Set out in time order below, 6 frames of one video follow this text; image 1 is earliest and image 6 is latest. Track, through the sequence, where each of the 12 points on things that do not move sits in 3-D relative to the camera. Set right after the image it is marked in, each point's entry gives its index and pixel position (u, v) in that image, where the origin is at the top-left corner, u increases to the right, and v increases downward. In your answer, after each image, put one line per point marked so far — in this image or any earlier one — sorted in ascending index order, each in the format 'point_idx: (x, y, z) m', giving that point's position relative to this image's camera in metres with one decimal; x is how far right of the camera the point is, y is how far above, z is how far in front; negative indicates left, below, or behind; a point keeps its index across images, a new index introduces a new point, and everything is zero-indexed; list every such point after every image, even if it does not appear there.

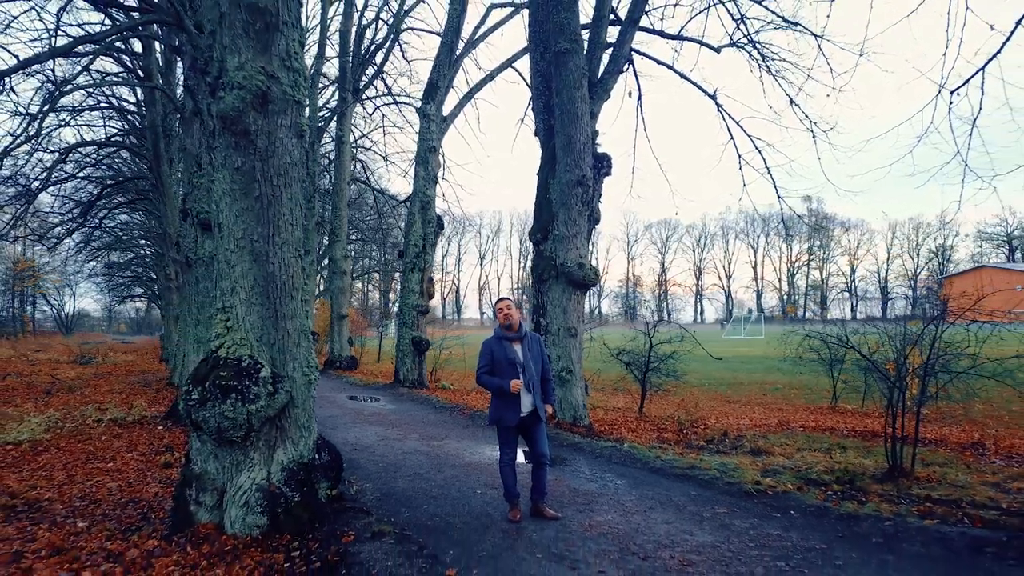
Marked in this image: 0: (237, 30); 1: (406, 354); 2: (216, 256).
0: (-1.6, +1.5, +4.8) m
1: (-2.0, -1.3, +16.0) m
2: (-1.7, +0.2, +4.9) m
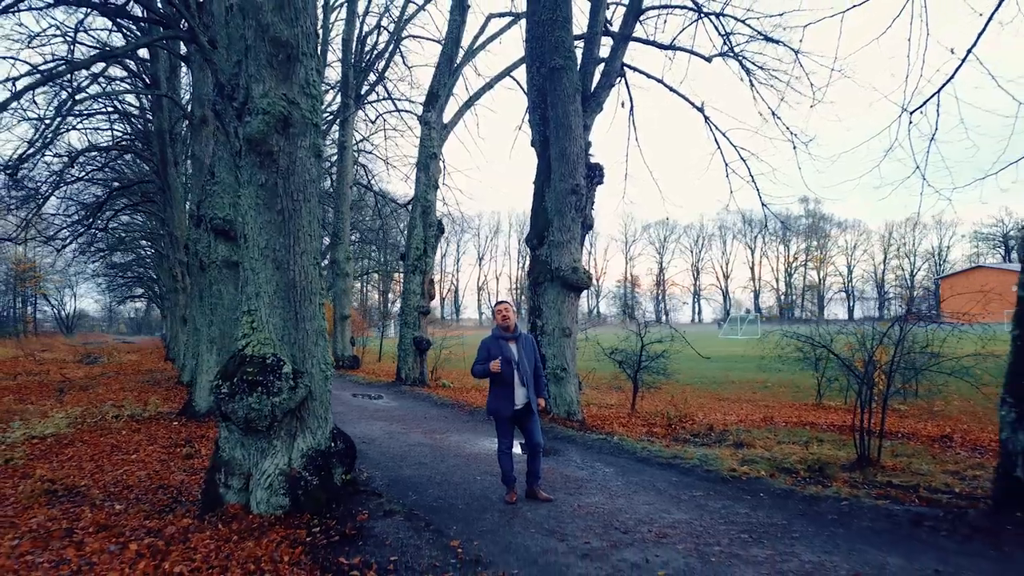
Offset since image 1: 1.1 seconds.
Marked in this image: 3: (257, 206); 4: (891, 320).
0: (-1.6, +1.5, +5.3) m
1: (-2.1, -1.3, +16.5) m
2: (-1.8, +0.2, +5.4) m
3: (-1.6, +0.5, +5.3) m
4: (+3.2, -0.3, +7.1) m
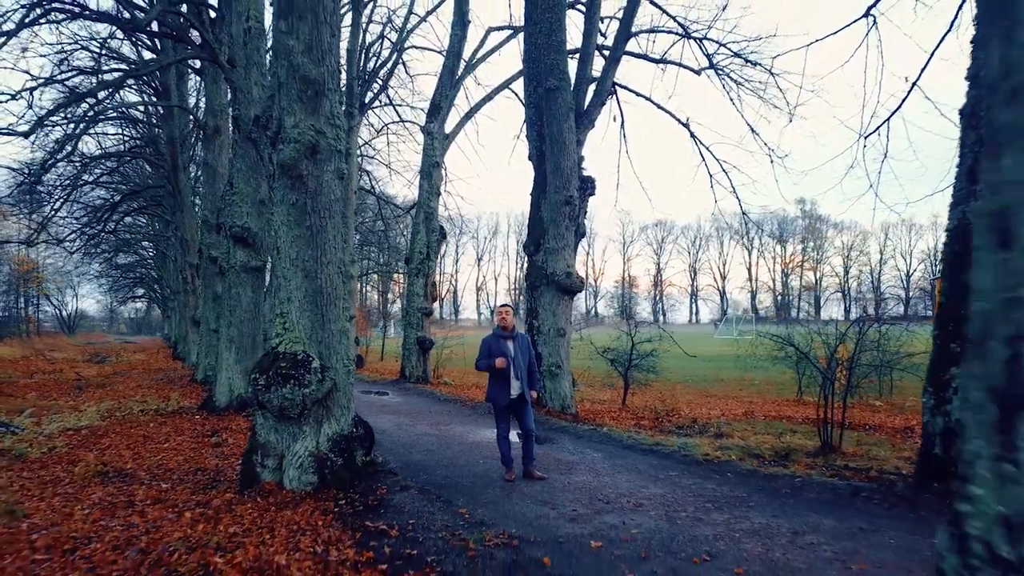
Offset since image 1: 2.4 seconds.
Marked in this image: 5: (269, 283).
0: (-1.6, +1.4, +6.1) m
1: (-2.1, -1.3, +17.3) m
2: (-1.8, +0.1, +6.2) m
3: (-1.6, +0.5, +6.1) m
4: (+3.2, -0.3, +7.9) m
5: (-1.8, 0.0, +6.3) m
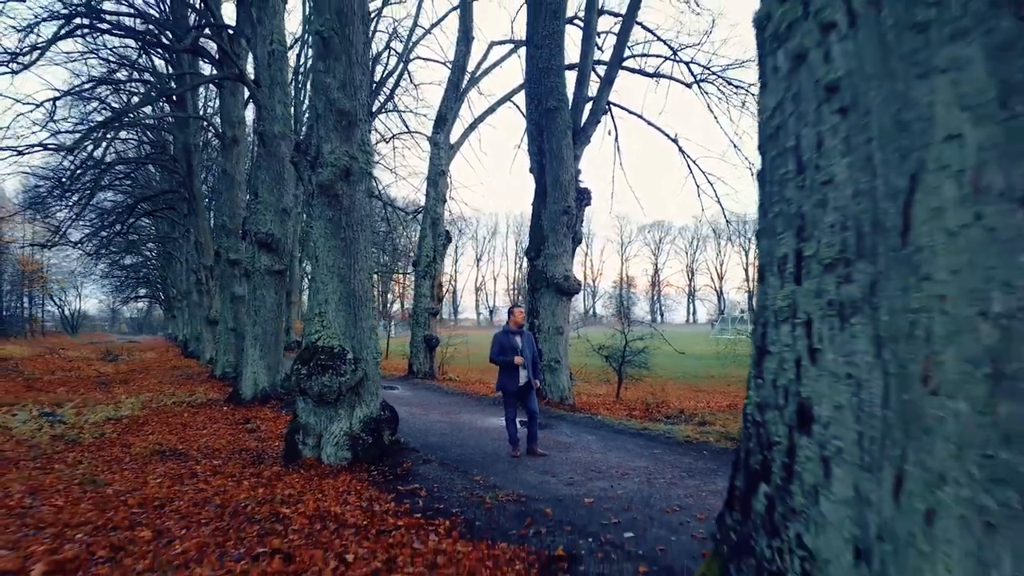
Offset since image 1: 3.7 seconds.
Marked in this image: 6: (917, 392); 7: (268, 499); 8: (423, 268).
0: (-1.6, +1.4, +7.1) m
1: (-2.1, -1.4, +18.4) m
2: (-1.7, +0.1, +7.2) m
3: (-1.6, +0.5, +7.2) m
4: (+3.2, -0.3, +8.9) m
5: (-1.8, 0.0, +7.3) m
6: (+0.8, -0.2, +1.6) m
7: (-1.6, -1.4, +5.6) m
8: (-1.9, +0.4, +18.0) m
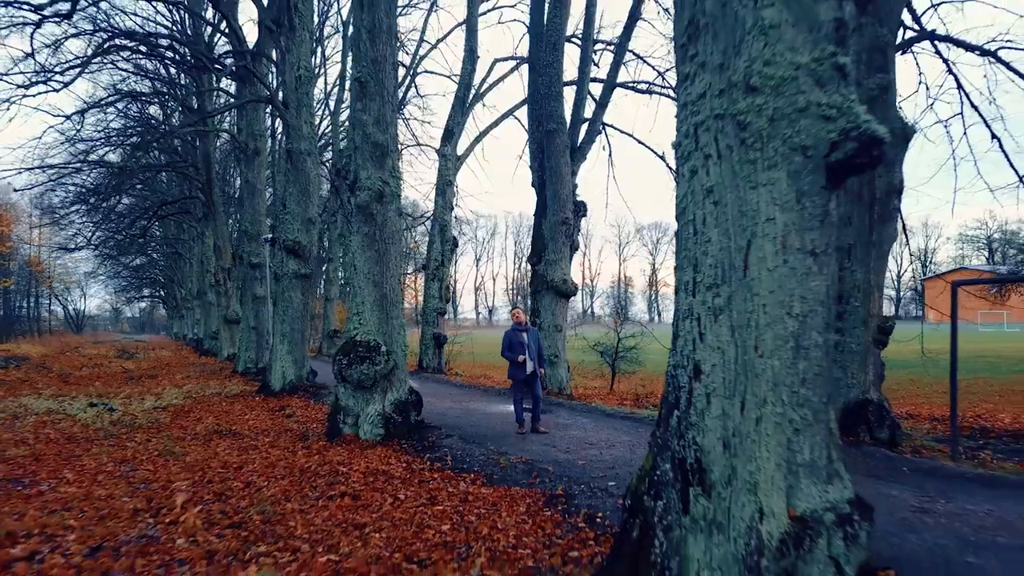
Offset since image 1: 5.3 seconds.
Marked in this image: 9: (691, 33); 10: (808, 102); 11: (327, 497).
0: (-1.5, +1.3, +8.5) m
1: (-2.0, -1.4, +19.7) m
2: (-1.6, 0.0, +8.6) m
3: (-1.5, +0.4, +8.5) m
4: (+3.3, -0.4, +10.3) m
5: (-1.7, 0.0, +8.7) m
6: (+0.8, -0.2, +2.9) m
7: (-1.6, -1.4, +6.9) m
8: (-1.9, +0.4, +19.4) m
9: (+0.7, +1.0, +3.3) m
10: (+1.0, +0.6, +2.9) m
11: (-1.2, -1.4, +5.6) m
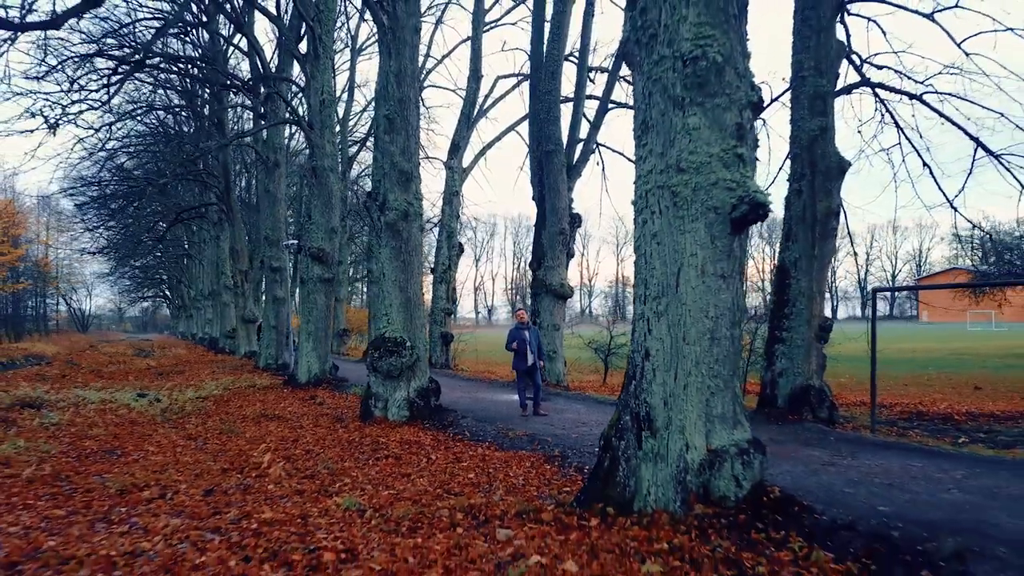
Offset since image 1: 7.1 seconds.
0: (-1.4, +1.3, +10.0) m
1: (-2.0, -1.4, +21.3) m
2: (-1.6, 0.0, +10.1) m
3: (-1.5, +0.4, +10.1) m
4: (+3.4, -0.4, +11.8) m
5: (-1.7, -0.1, +10.2) m
6: (+0.9, -0.3, +4.5) m
7: (-1.5, -1.5, +8.5) m
8: (-1.8, +0.3, +20.9) m
9: (+0.8, +0.9, +4.8) m
10: (+1.1, +0.6, +4.4) m
11: (-1.2, -1.5, +7.1) m
